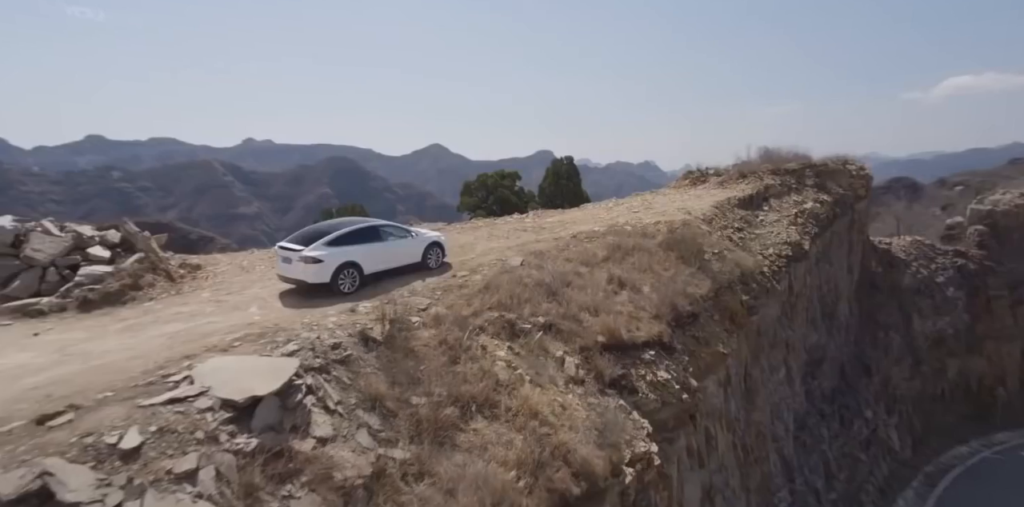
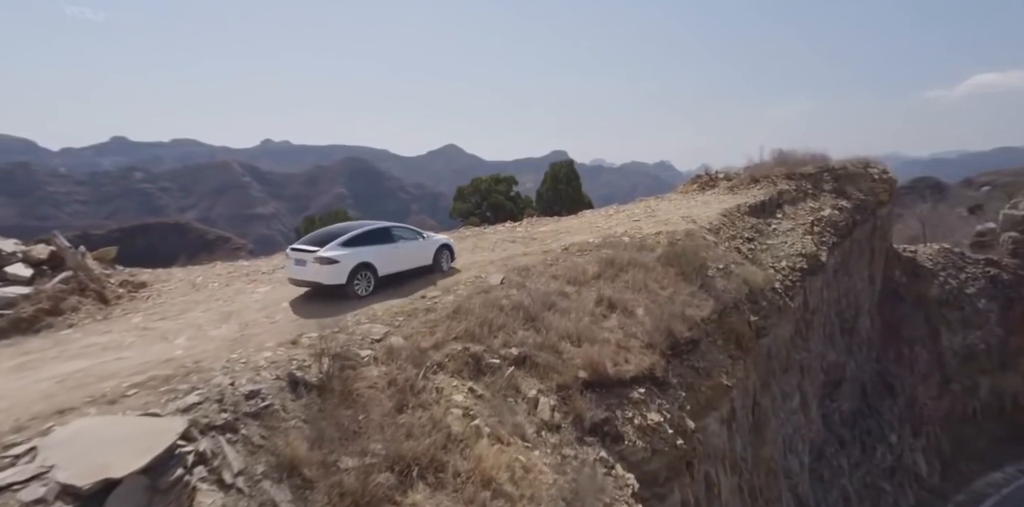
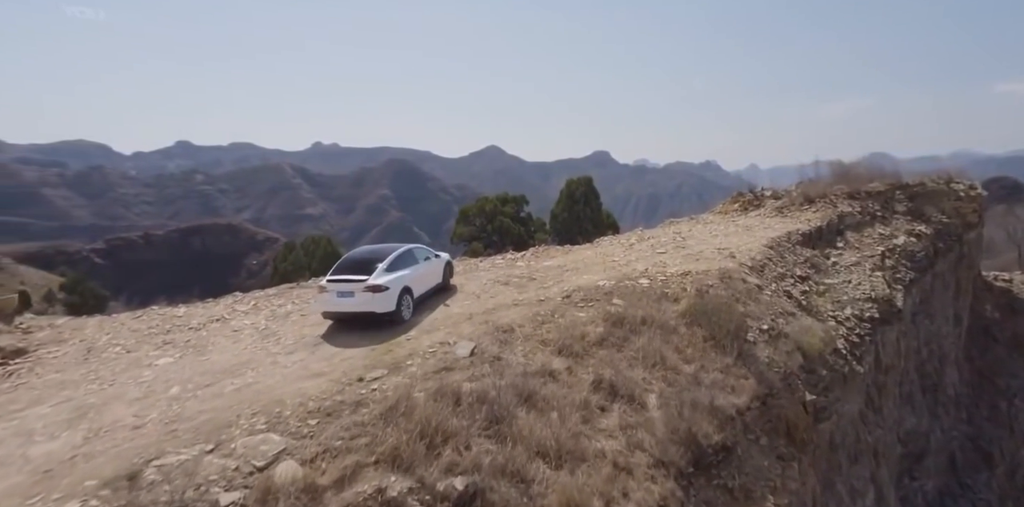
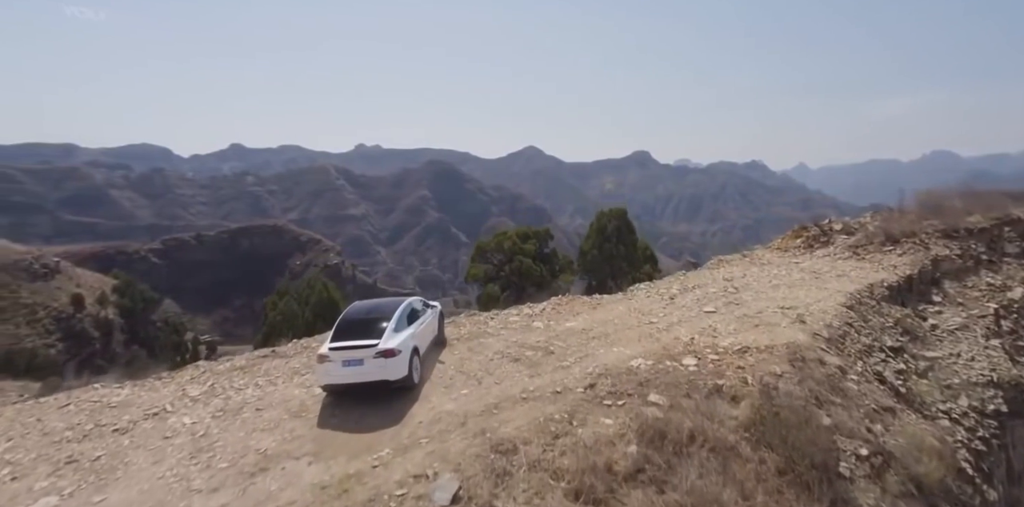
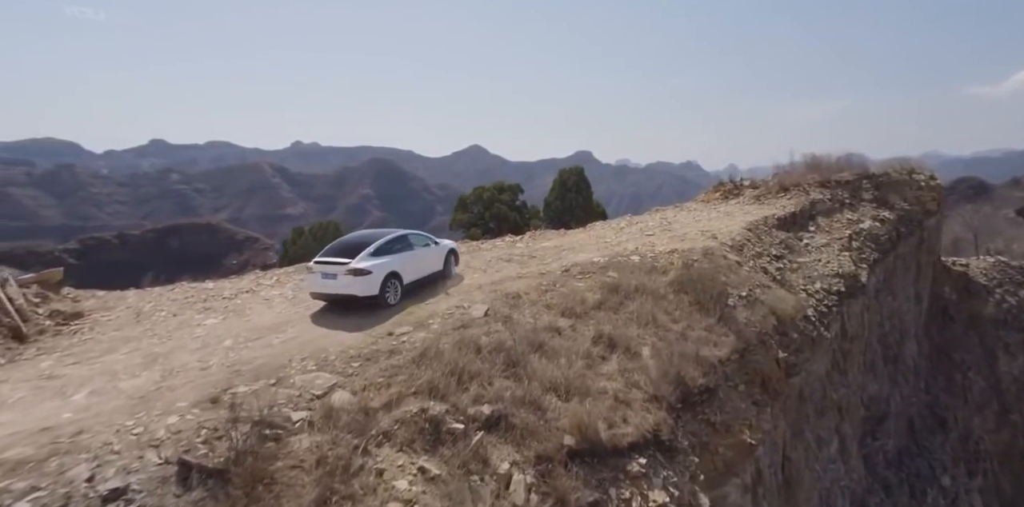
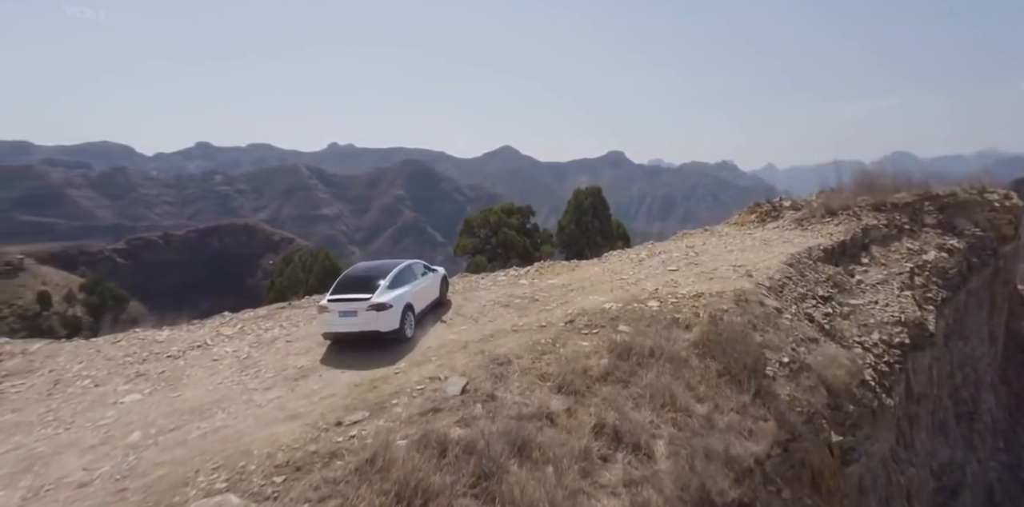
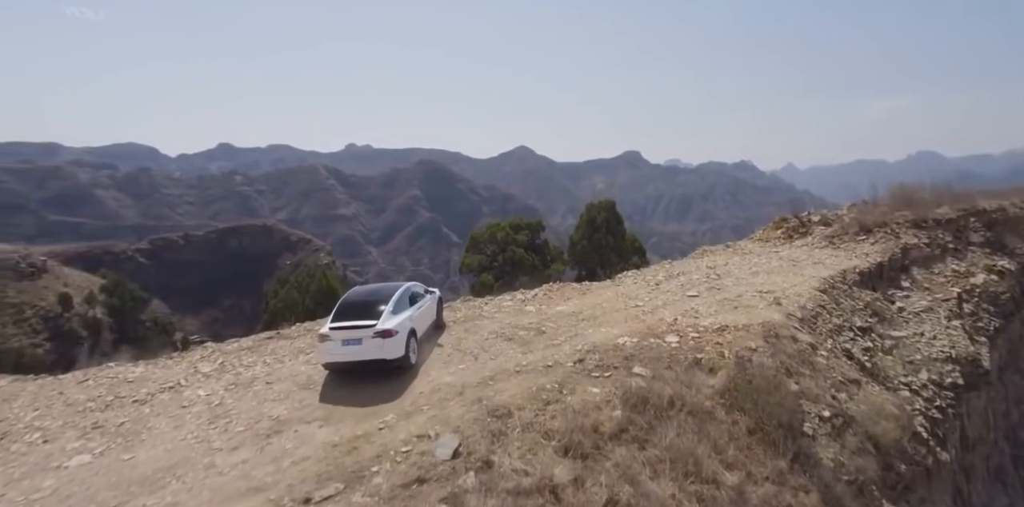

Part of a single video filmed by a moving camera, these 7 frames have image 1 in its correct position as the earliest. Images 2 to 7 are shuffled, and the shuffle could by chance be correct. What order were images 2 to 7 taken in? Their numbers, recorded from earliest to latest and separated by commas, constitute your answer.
2, 5, 3, 6, 7, 4
